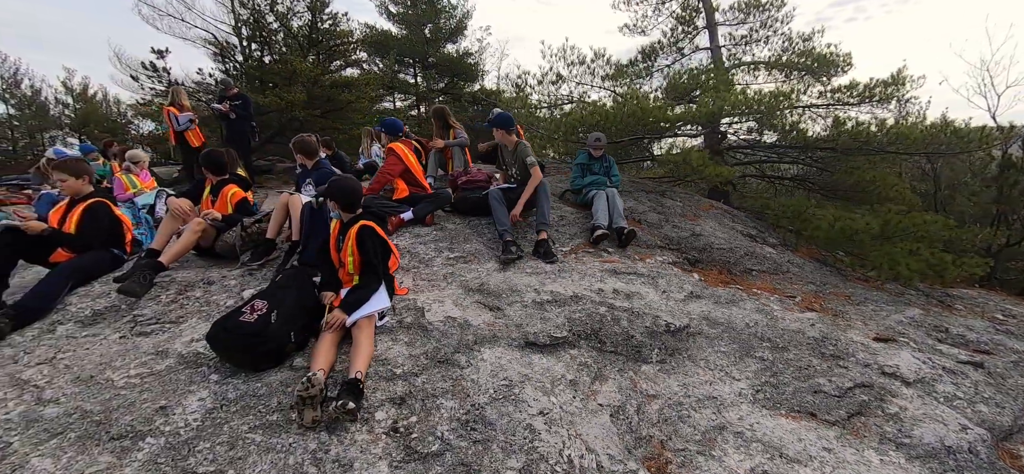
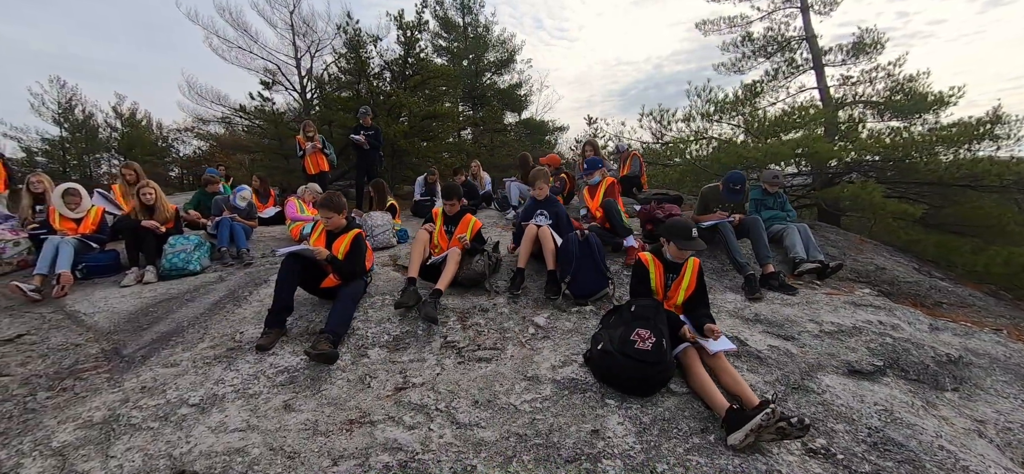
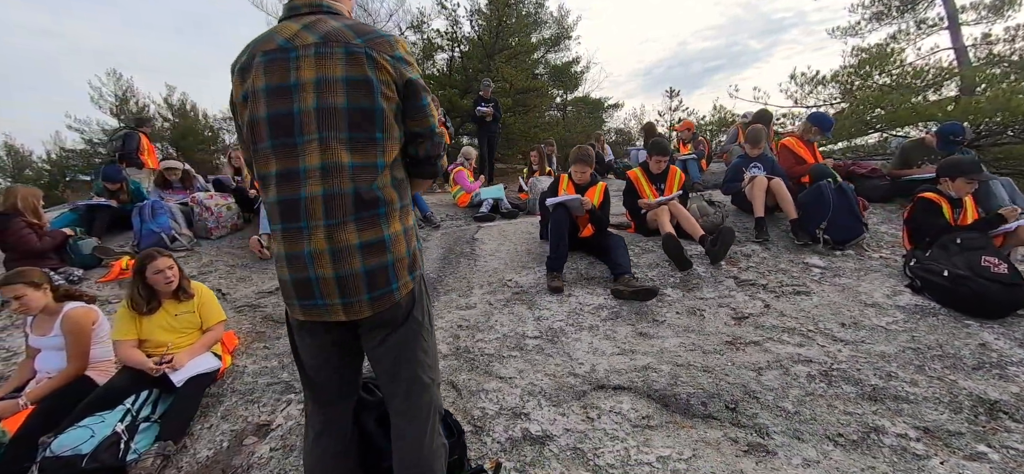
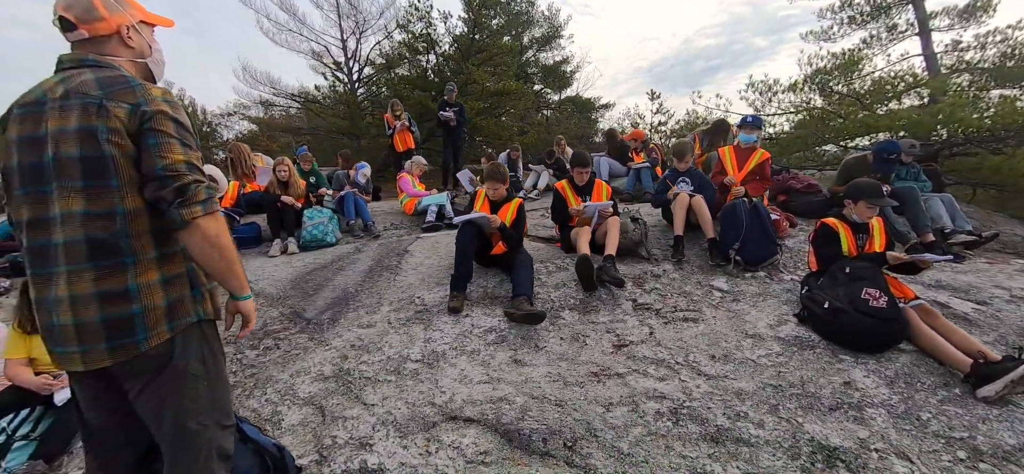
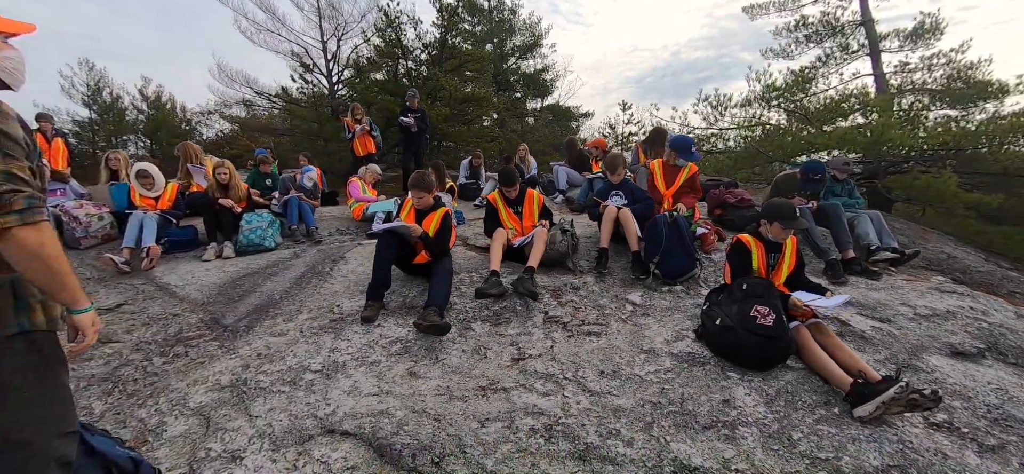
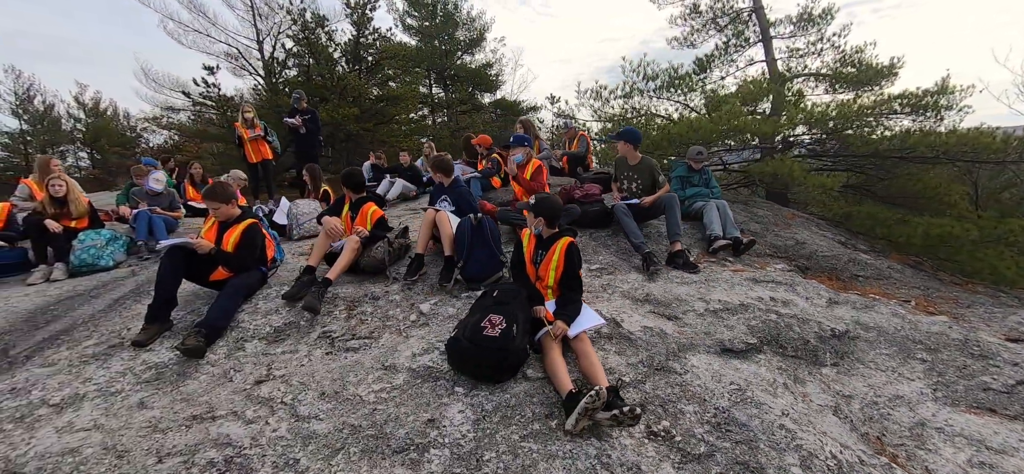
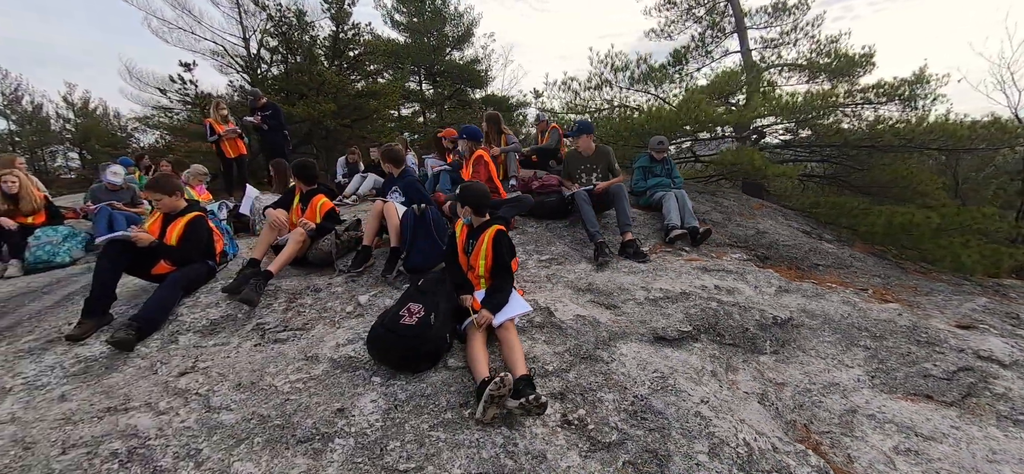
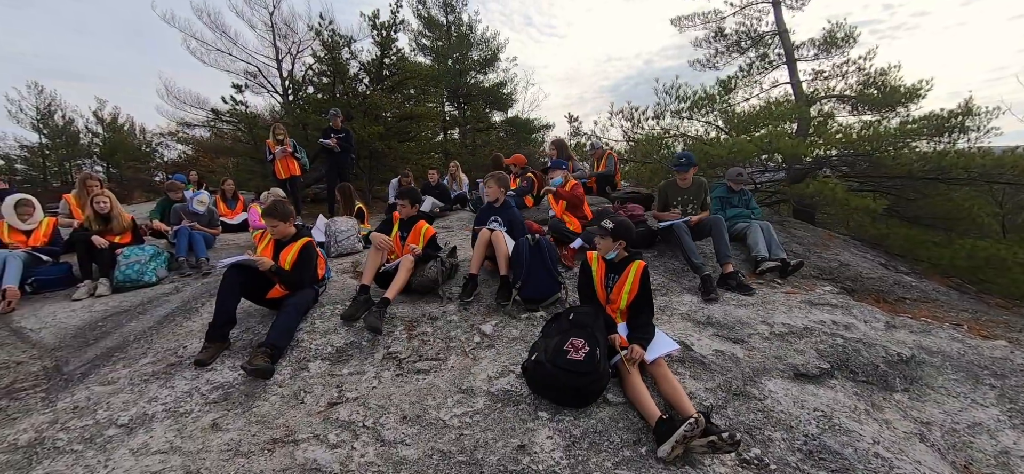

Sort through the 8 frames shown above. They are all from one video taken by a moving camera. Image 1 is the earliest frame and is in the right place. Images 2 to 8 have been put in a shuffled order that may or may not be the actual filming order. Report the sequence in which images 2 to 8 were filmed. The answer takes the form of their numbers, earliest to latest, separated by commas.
7, 6, 8, 2, 5, 4, 3
